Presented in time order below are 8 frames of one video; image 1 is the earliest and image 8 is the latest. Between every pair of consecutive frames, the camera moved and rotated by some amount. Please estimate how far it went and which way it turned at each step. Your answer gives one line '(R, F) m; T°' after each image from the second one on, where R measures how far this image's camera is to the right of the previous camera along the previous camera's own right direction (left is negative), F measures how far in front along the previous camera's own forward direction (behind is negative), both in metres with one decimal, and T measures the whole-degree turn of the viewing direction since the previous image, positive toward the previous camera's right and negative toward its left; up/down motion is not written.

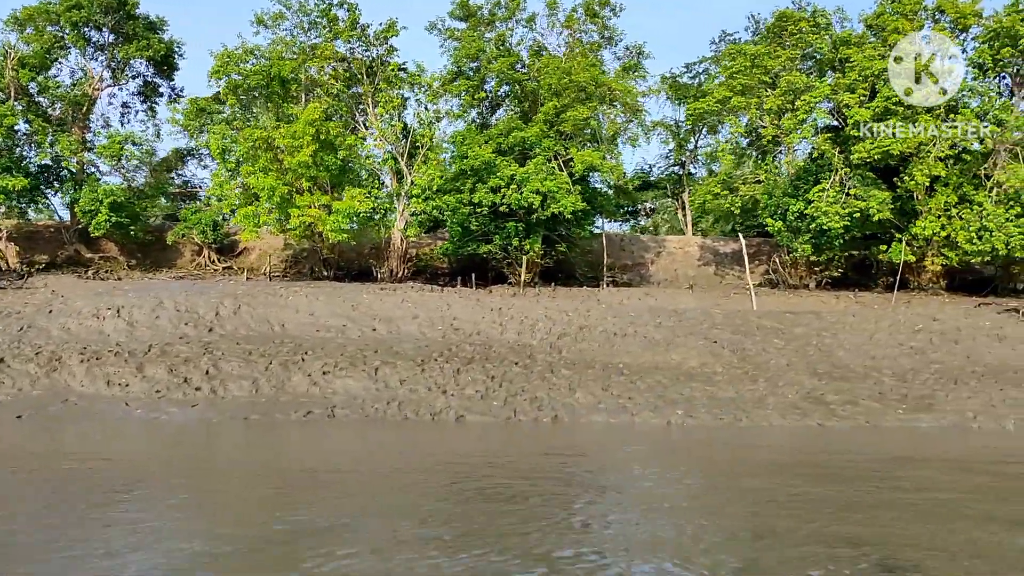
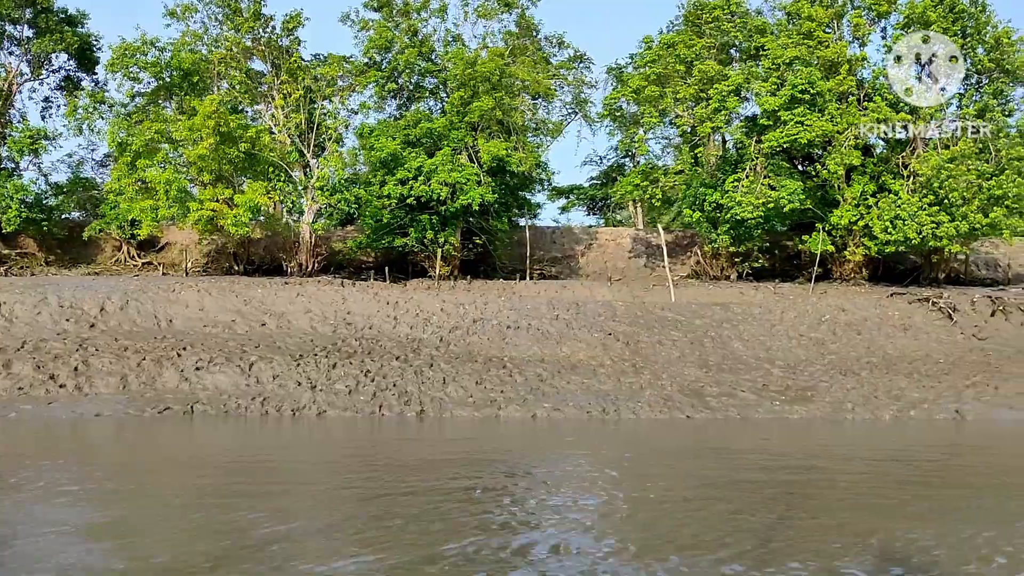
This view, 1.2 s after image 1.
(+1.7, +0.2) m; 0°
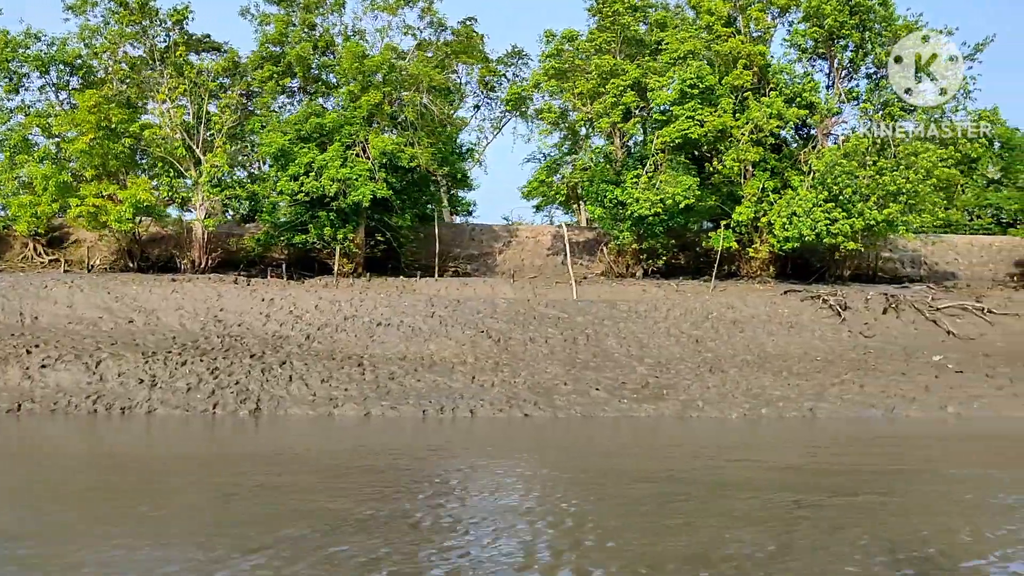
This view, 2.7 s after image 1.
(+2.0, +0.2) m; 0°
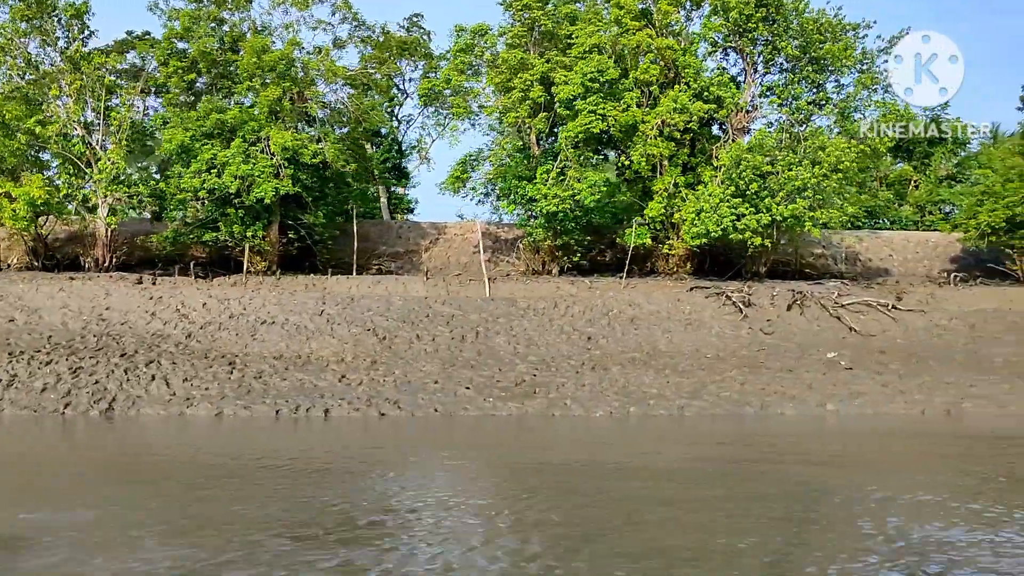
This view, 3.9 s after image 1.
(+1.7, +0.2) m; 0°
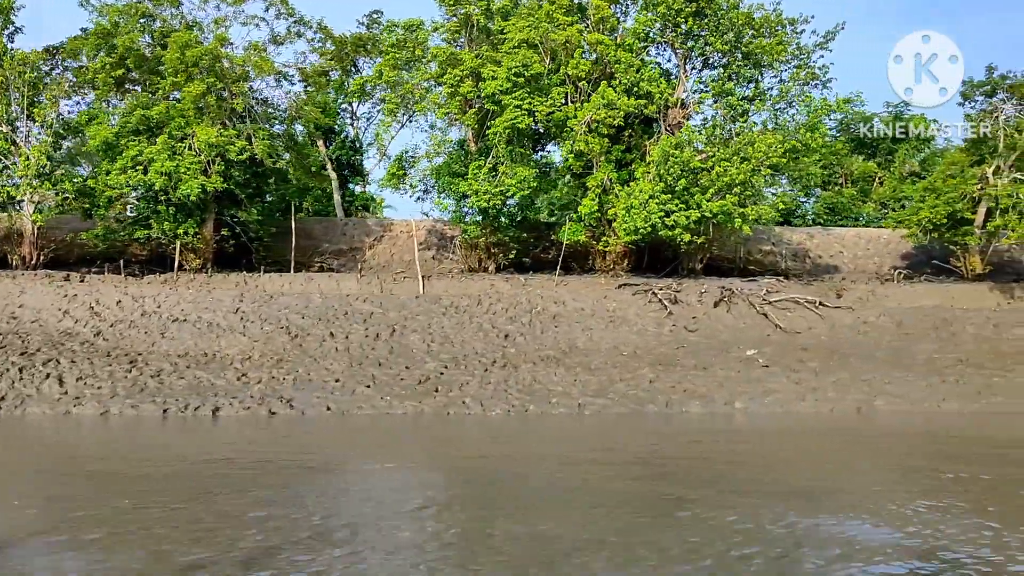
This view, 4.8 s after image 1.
(+1.2, +0.2) m; 0°
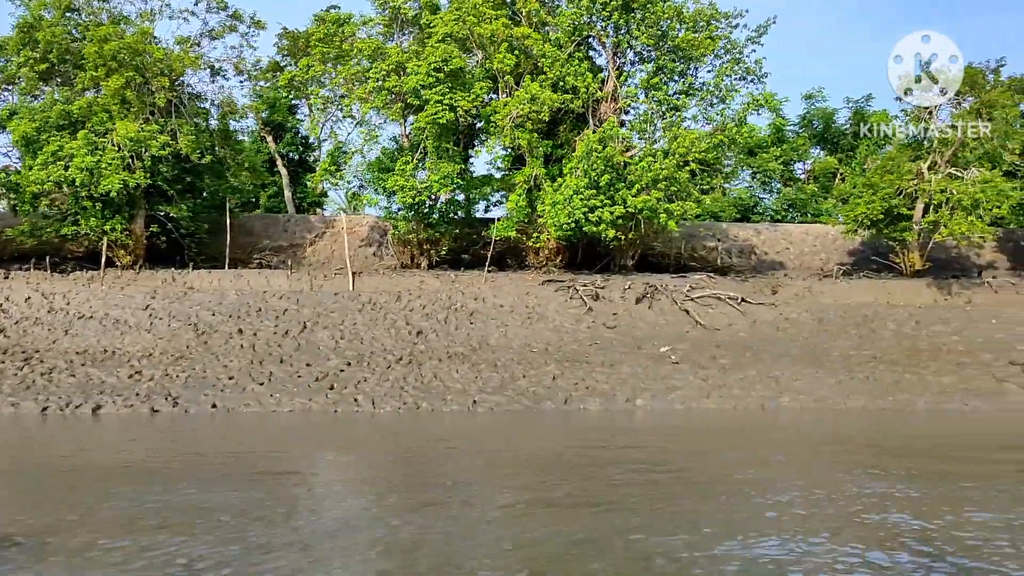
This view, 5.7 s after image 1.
(+1.3, +0.1) m; 0°
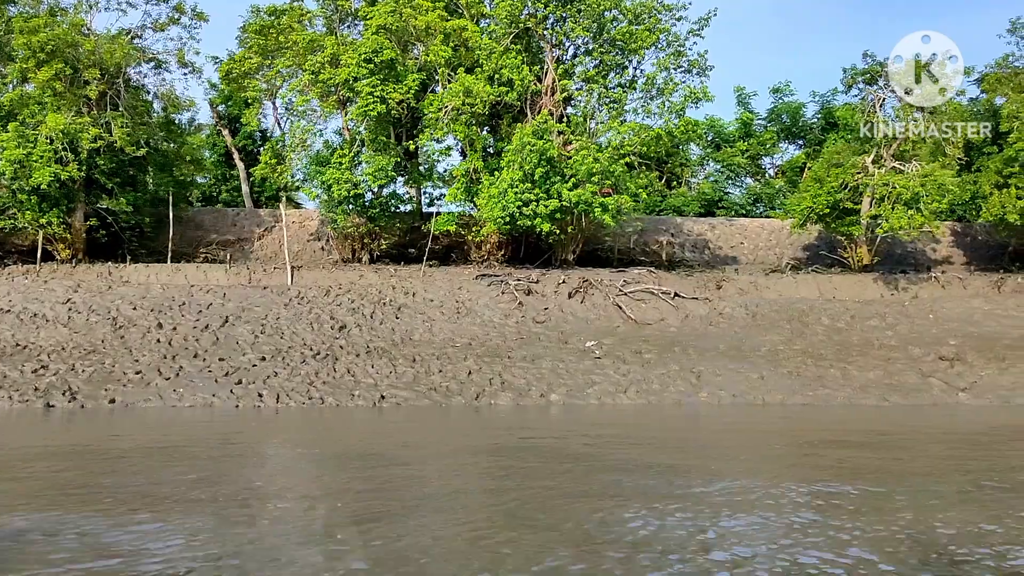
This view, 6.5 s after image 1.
(+1.1, +0.2) m; 0°
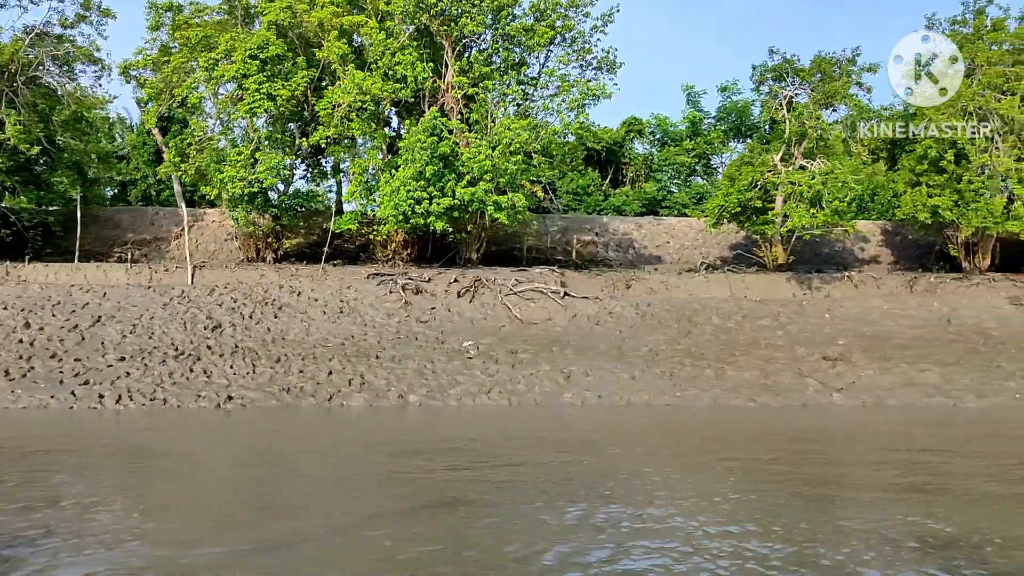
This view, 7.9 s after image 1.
(+1.8, +0.2) m; 0°
